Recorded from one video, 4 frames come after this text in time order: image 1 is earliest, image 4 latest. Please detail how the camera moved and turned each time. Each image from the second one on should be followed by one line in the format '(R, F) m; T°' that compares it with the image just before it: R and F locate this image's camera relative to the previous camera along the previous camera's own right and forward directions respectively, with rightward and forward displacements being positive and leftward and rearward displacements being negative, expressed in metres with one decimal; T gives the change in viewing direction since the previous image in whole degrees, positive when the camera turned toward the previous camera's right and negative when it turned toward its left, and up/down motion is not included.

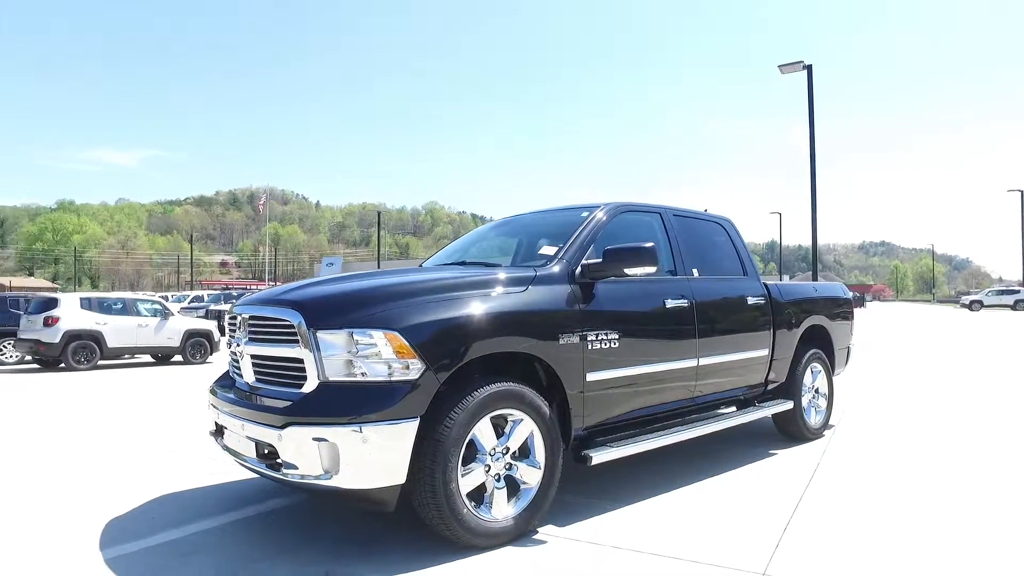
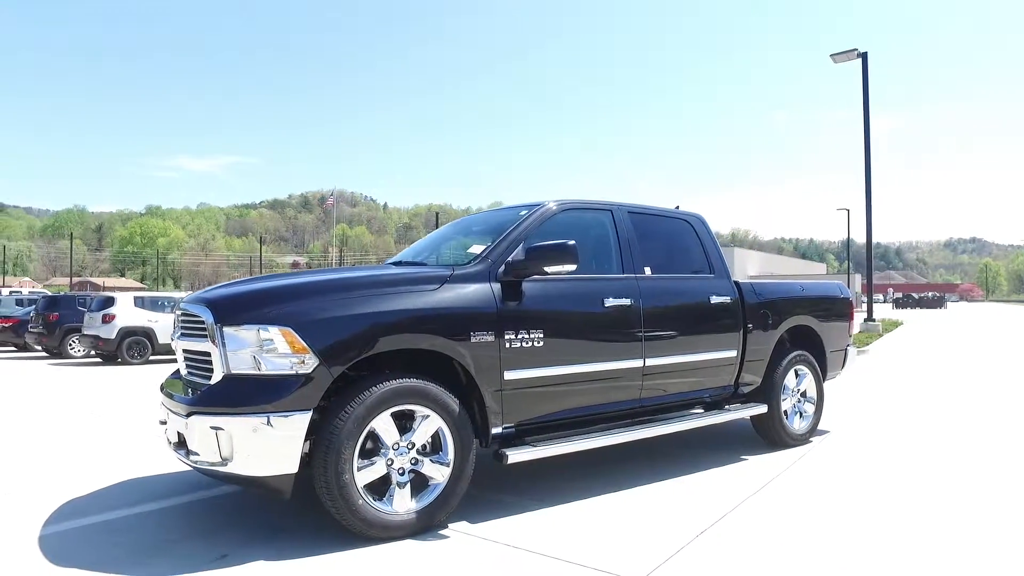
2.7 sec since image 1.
(+0.9, 0.0) m; -6°
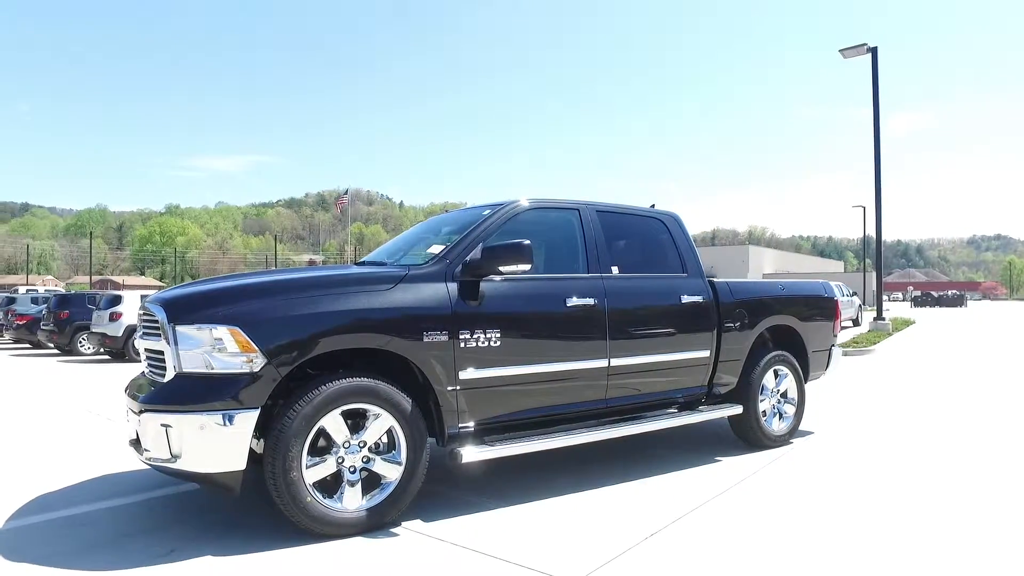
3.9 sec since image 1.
(+0.4, 0.0) m; -2°
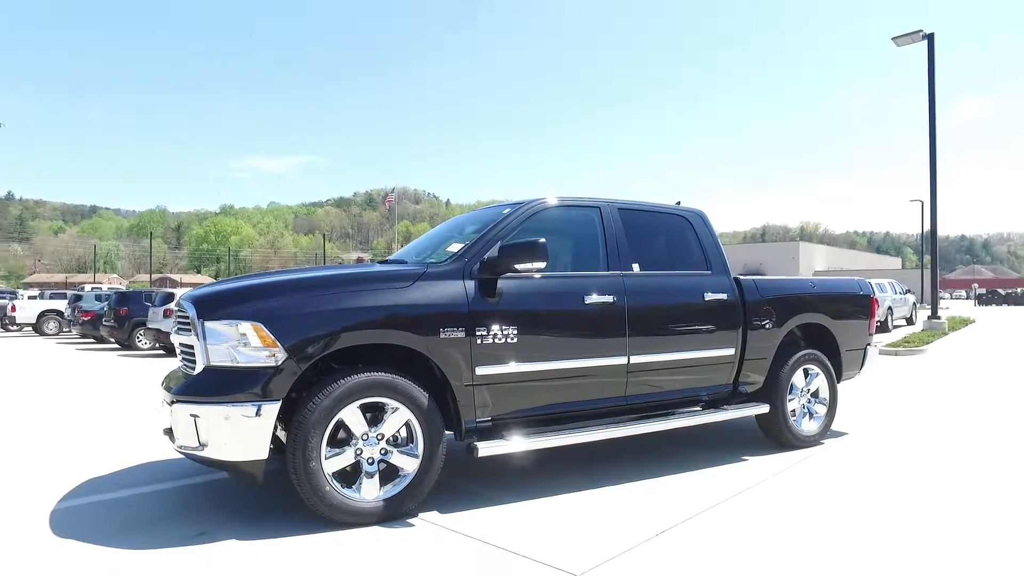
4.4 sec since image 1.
(+0.2, -0.1) m; -4°
